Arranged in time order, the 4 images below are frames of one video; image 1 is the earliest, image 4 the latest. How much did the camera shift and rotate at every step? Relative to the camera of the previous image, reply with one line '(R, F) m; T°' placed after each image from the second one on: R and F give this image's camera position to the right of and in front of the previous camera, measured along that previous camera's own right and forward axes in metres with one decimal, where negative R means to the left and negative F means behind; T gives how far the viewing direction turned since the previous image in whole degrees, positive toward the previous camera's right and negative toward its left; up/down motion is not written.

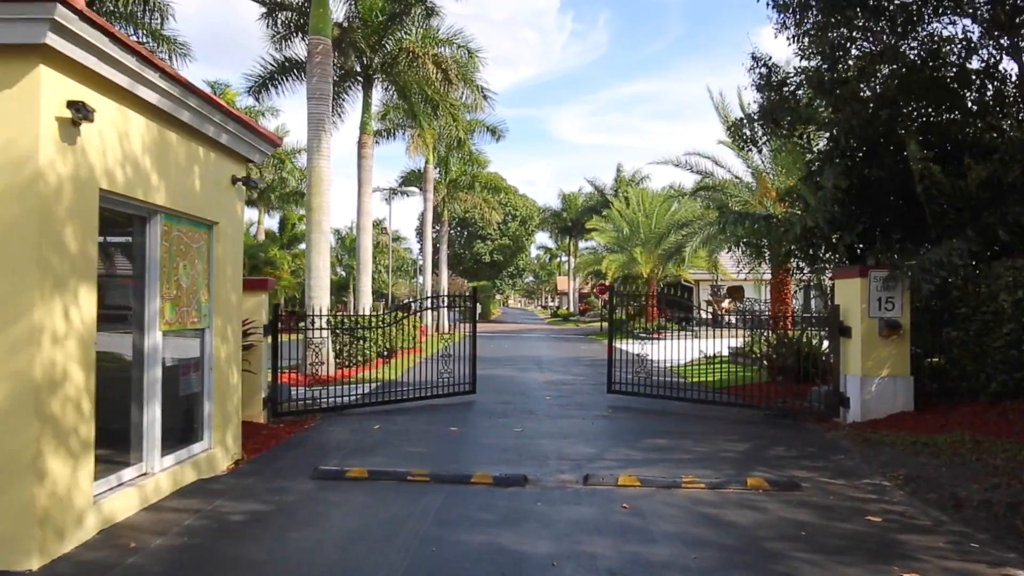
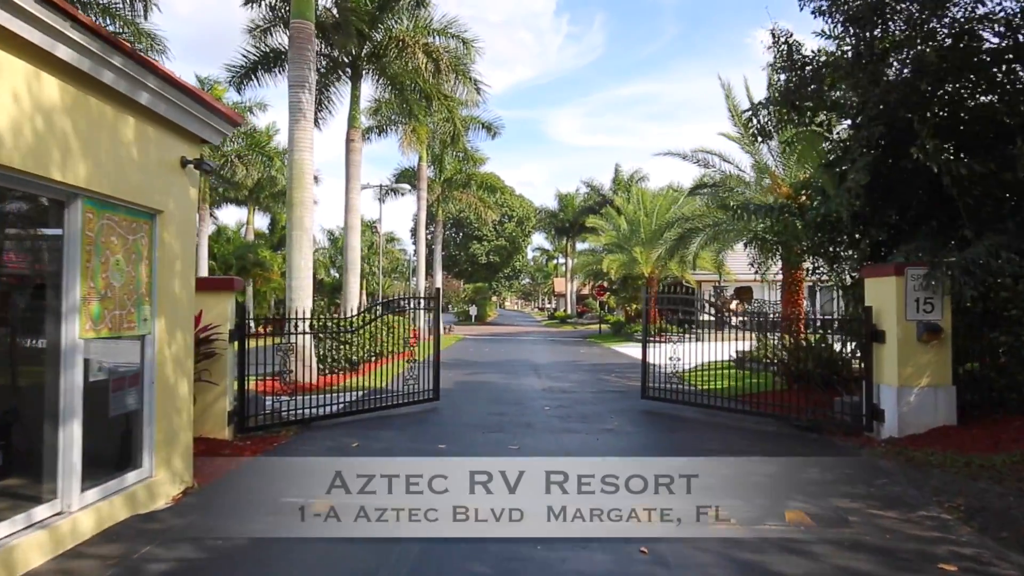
(0.0, +1.0) m; 0°
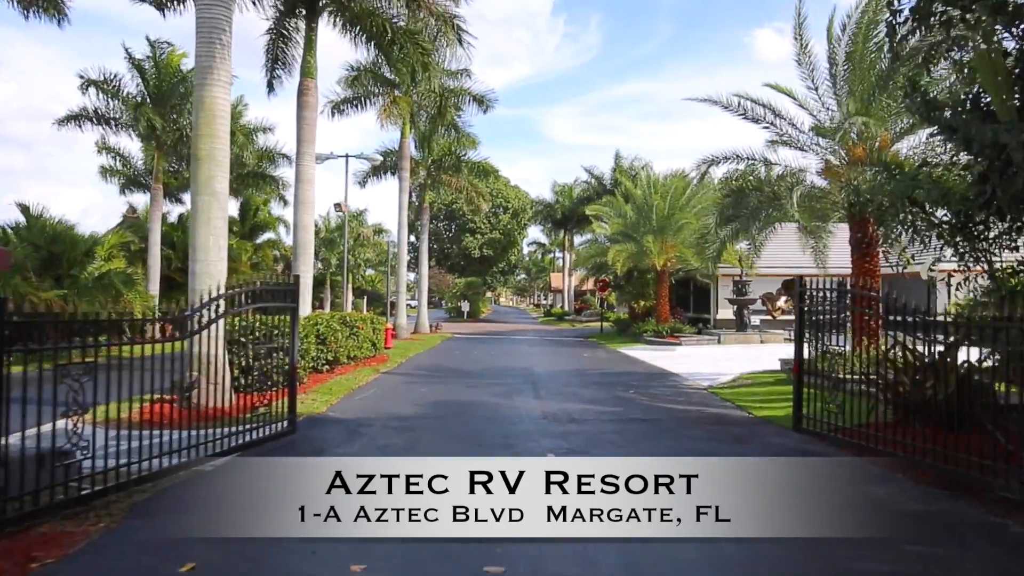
(+0.1, +4.1) m; 0°
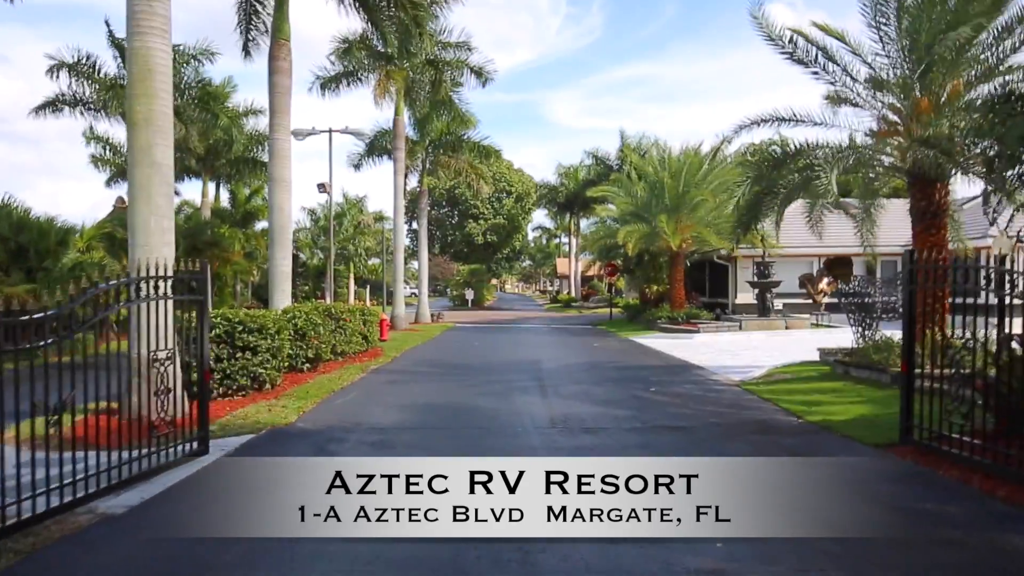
(0.0, +1.8) m; 0°
